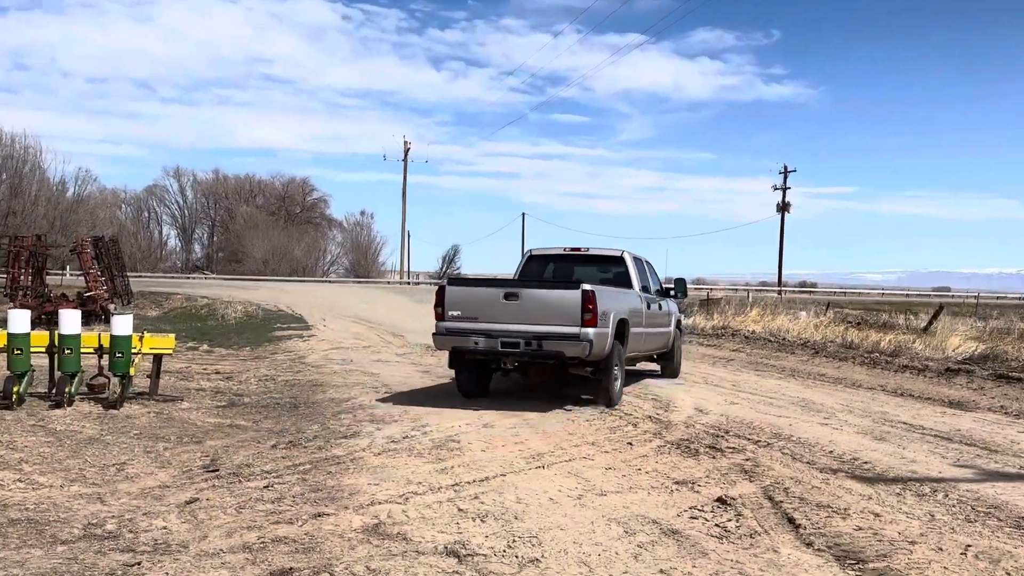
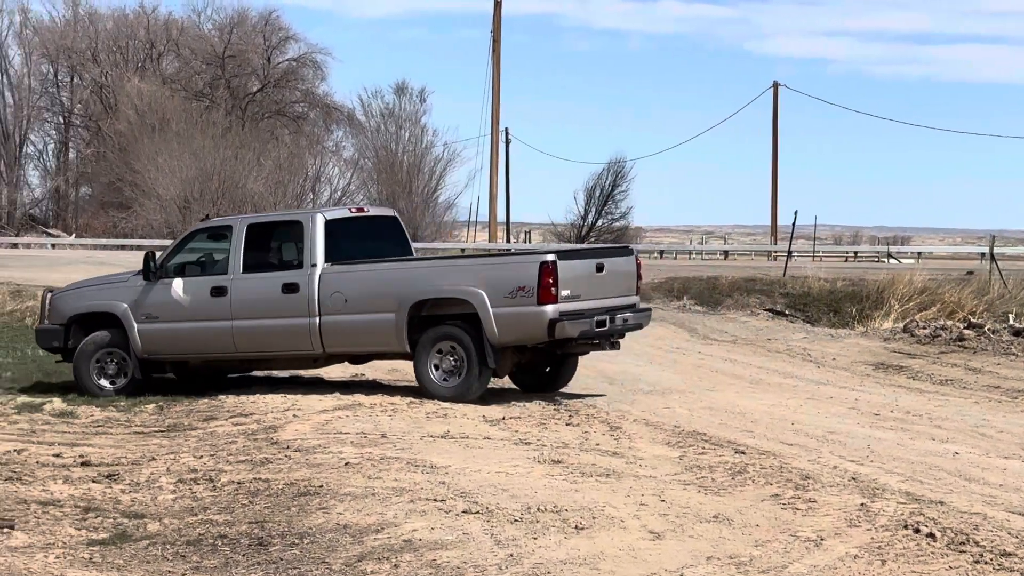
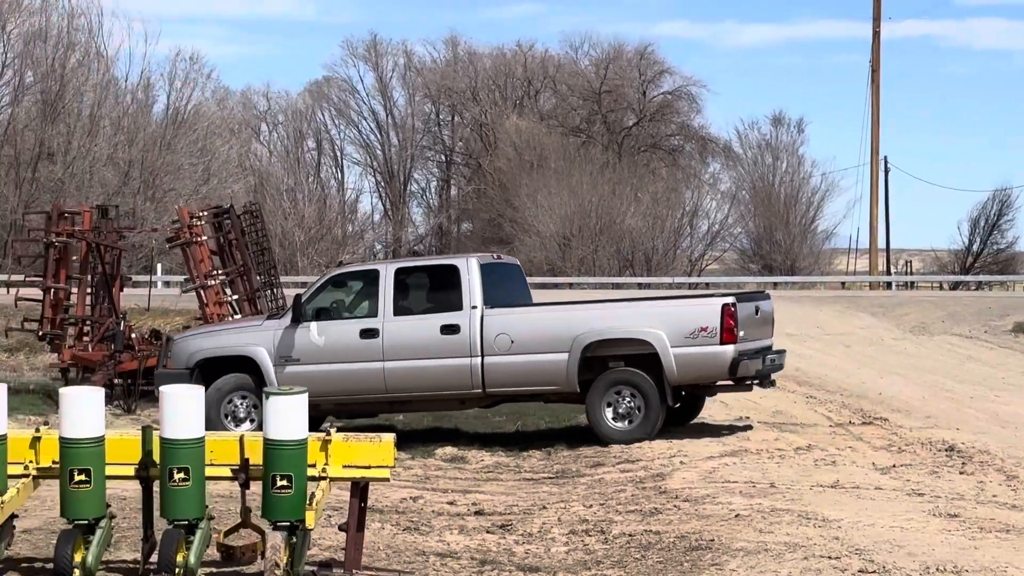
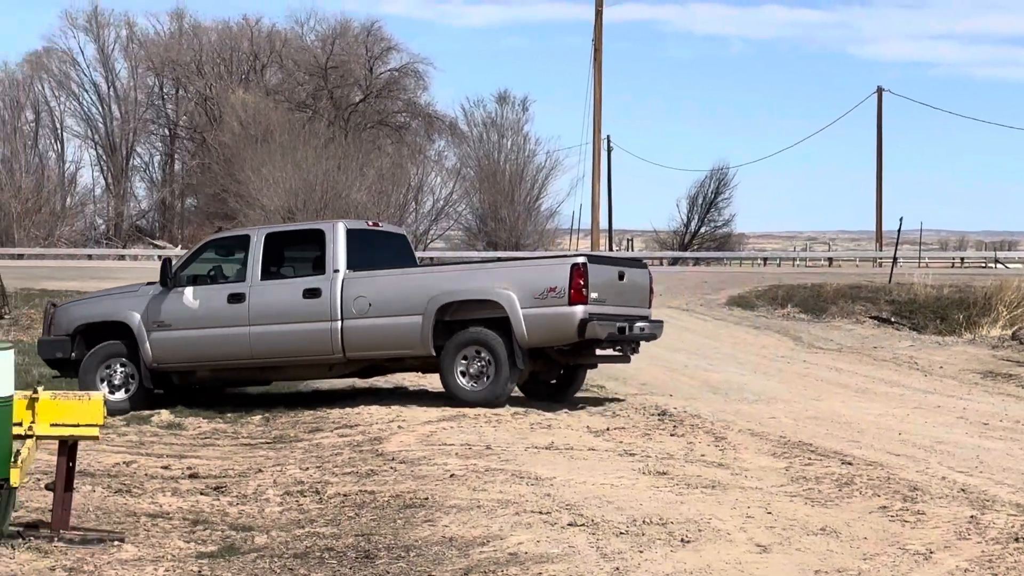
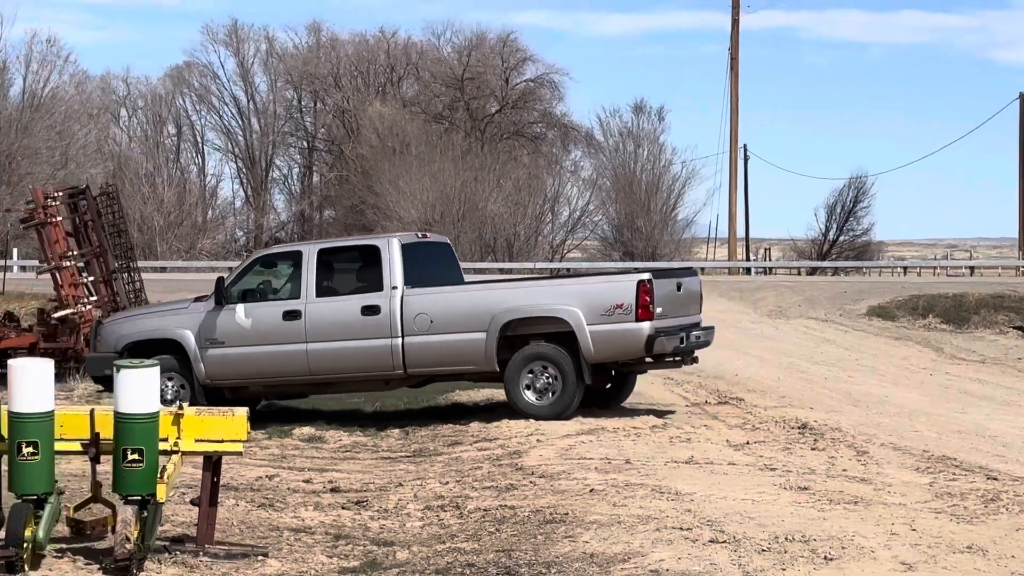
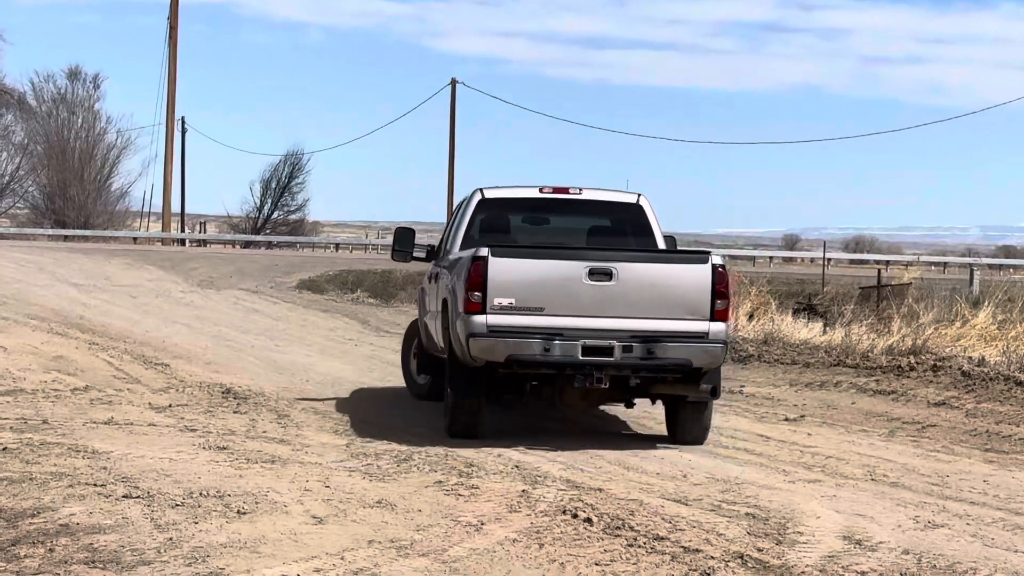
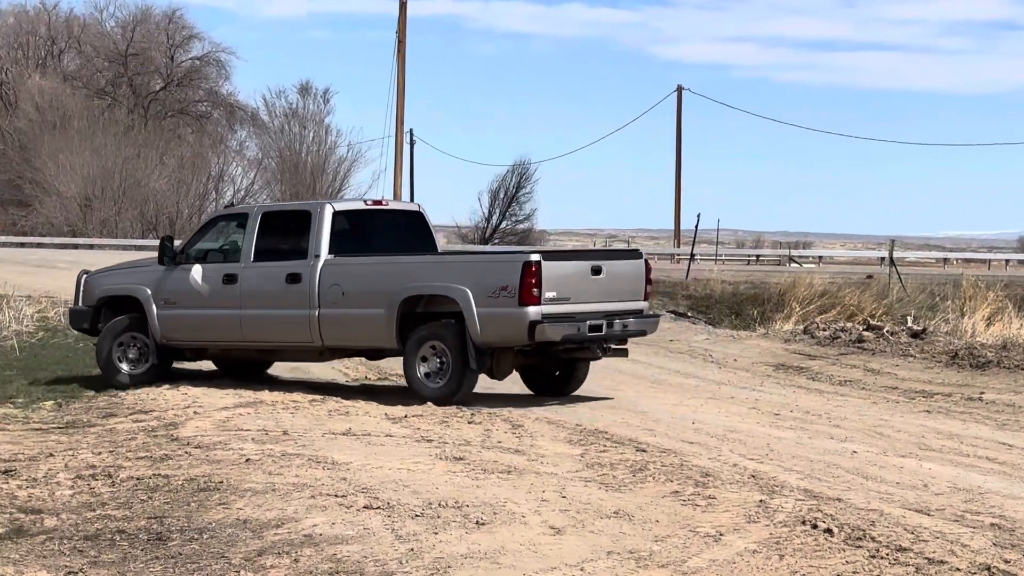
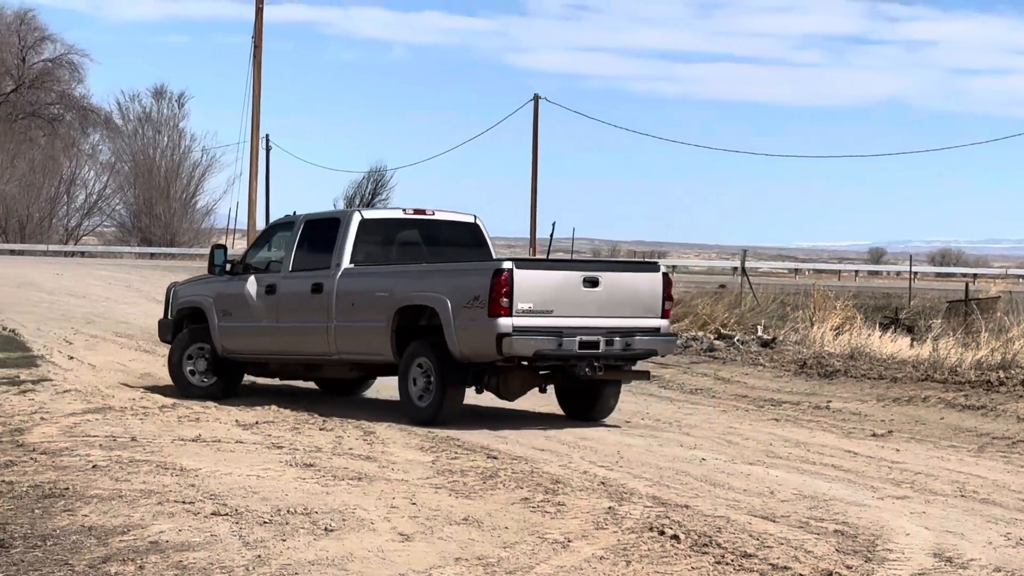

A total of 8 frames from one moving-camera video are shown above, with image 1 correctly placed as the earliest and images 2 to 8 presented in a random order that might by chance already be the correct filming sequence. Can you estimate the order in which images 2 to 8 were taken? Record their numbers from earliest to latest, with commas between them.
6, 8, 7, 2, 4, 5, 3
